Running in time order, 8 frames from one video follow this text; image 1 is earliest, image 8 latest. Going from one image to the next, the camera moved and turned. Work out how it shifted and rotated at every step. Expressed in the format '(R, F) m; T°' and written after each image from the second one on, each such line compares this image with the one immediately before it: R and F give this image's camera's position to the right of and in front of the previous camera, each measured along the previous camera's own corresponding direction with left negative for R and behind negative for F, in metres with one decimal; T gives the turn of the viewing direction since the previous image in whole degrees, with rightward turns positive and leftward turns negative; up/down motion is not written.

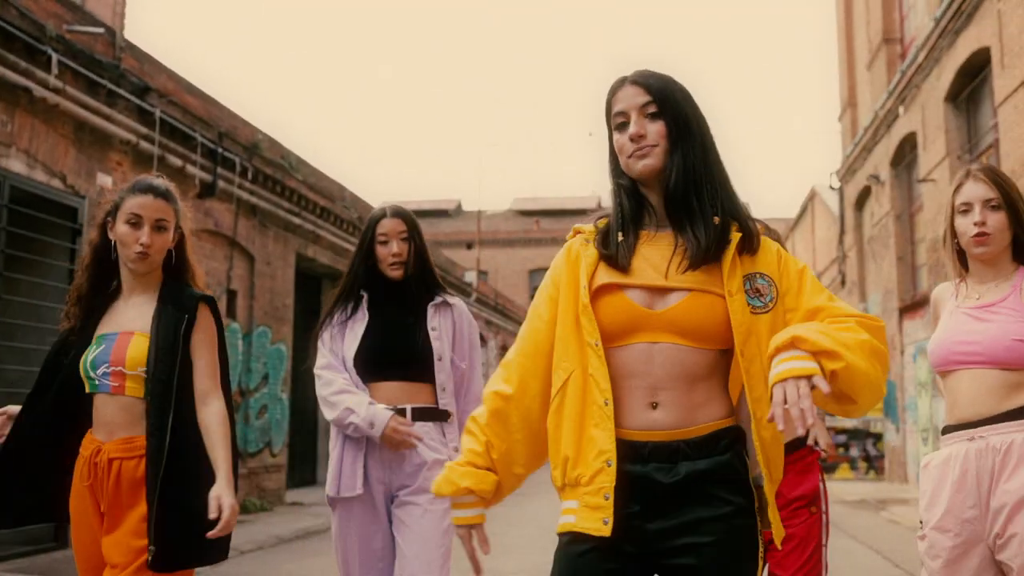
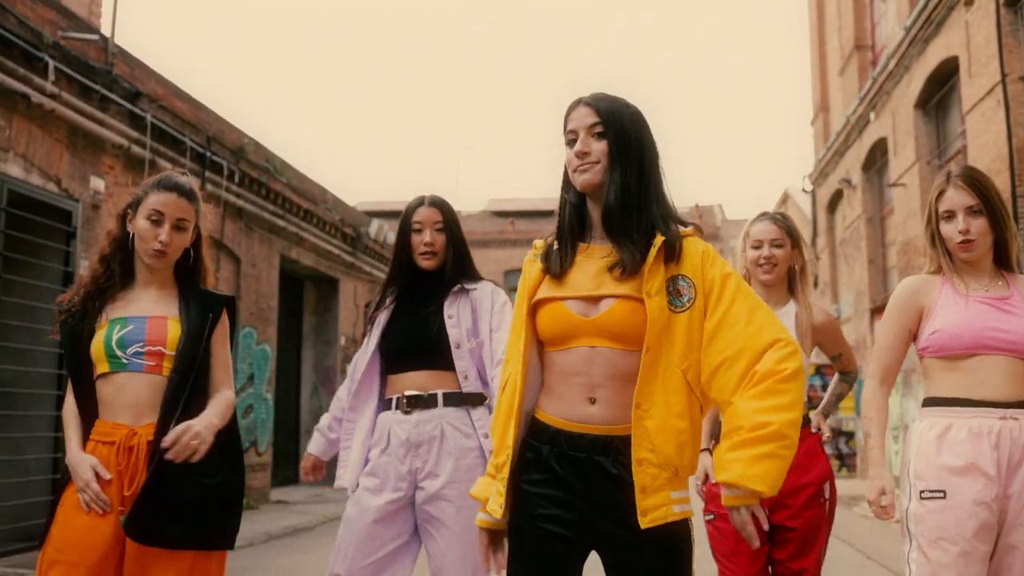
(-0.1, -0.2) m; +2°
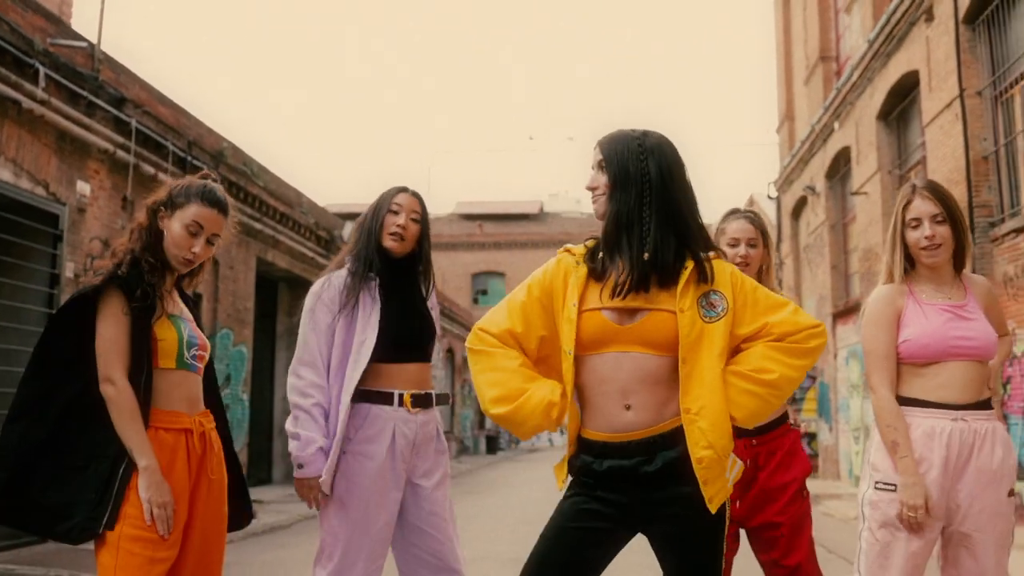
(-0.1, -0.2) m; +2°
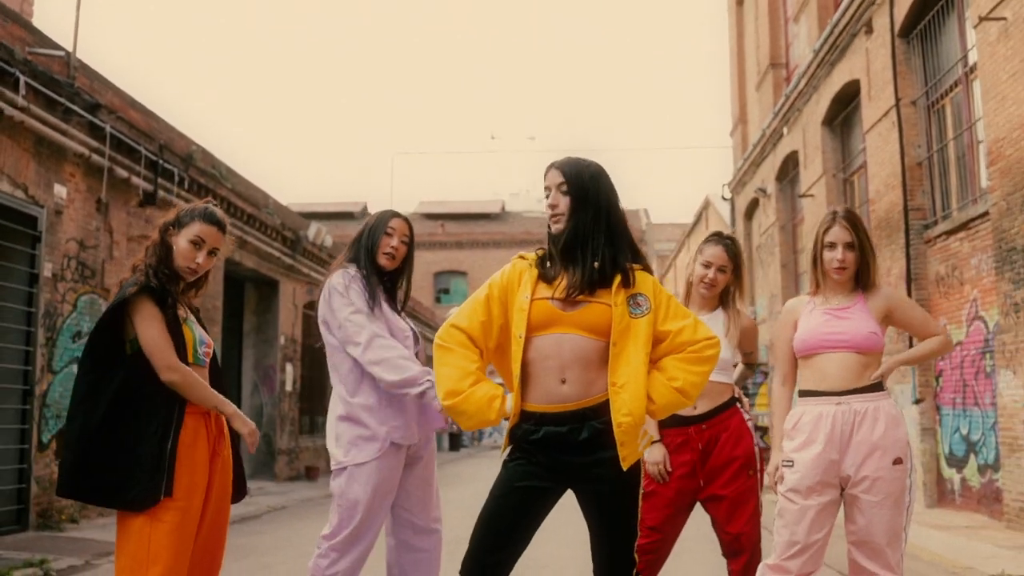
(0.0, -0.5) m; +2°
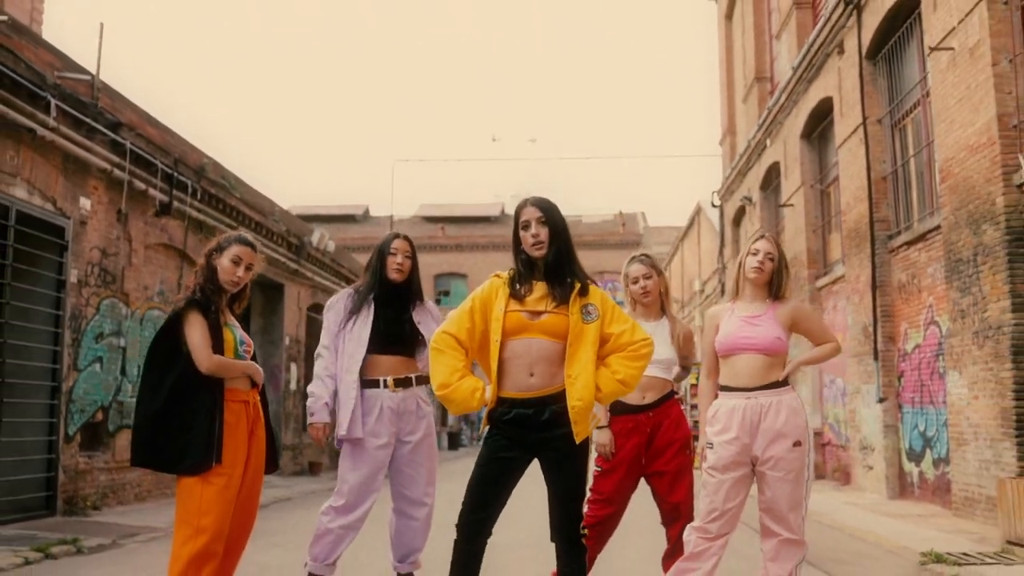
(+0.1, -0.7) m; 0°
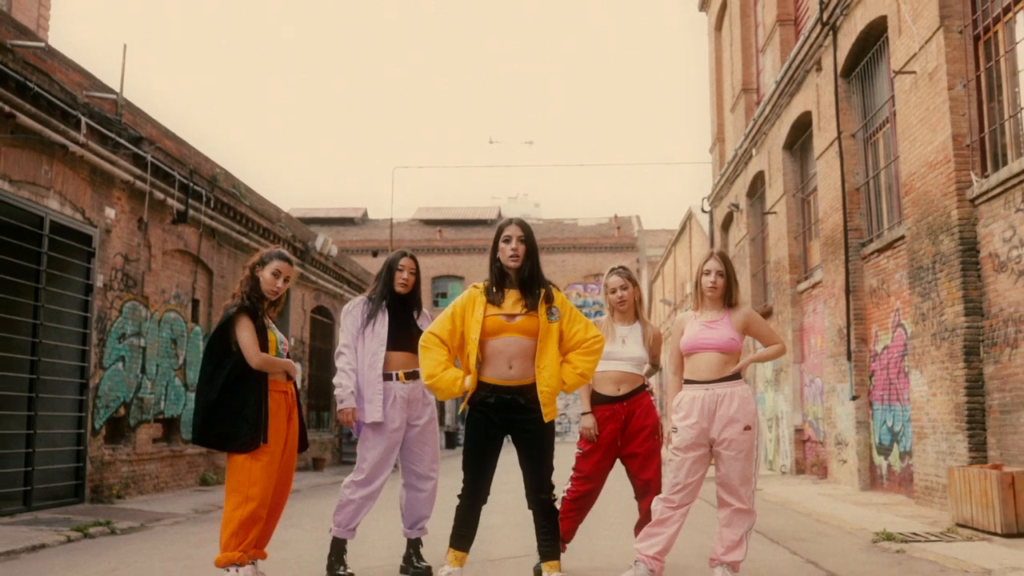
(0.0, -0.7) m; 0°
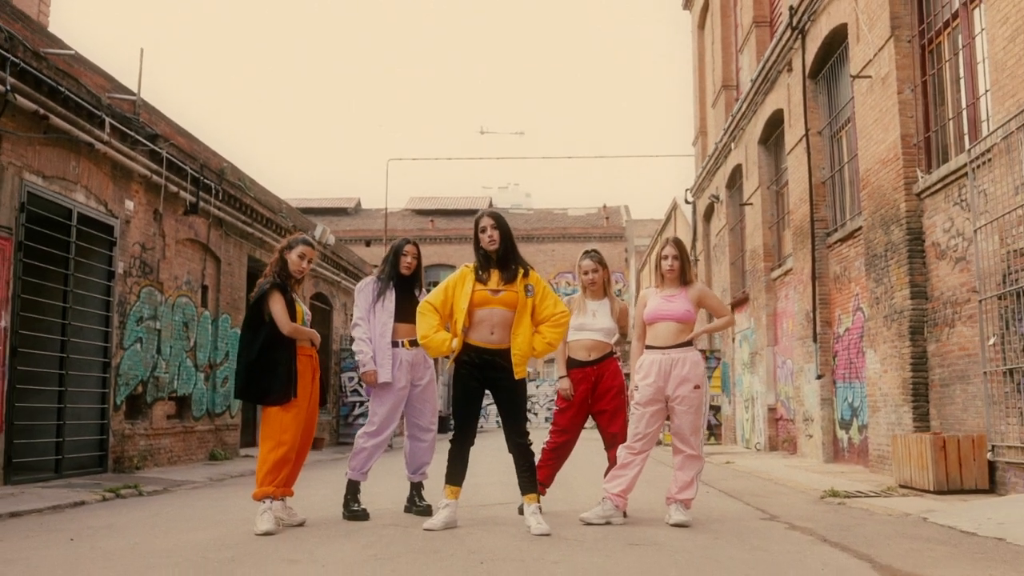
(0.0, -0.9) m; +1°
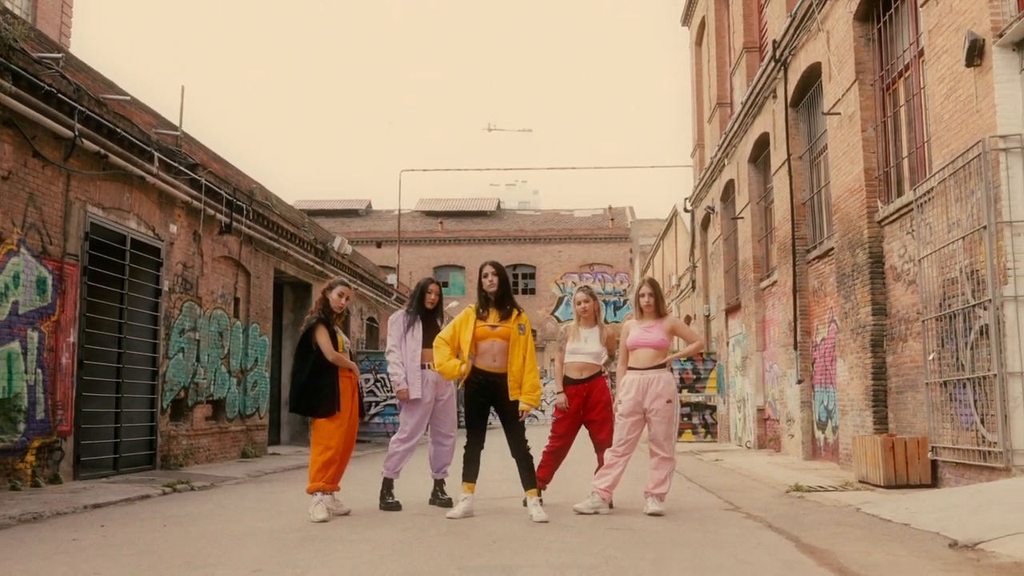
(0.0, -1.2) m; 0°
